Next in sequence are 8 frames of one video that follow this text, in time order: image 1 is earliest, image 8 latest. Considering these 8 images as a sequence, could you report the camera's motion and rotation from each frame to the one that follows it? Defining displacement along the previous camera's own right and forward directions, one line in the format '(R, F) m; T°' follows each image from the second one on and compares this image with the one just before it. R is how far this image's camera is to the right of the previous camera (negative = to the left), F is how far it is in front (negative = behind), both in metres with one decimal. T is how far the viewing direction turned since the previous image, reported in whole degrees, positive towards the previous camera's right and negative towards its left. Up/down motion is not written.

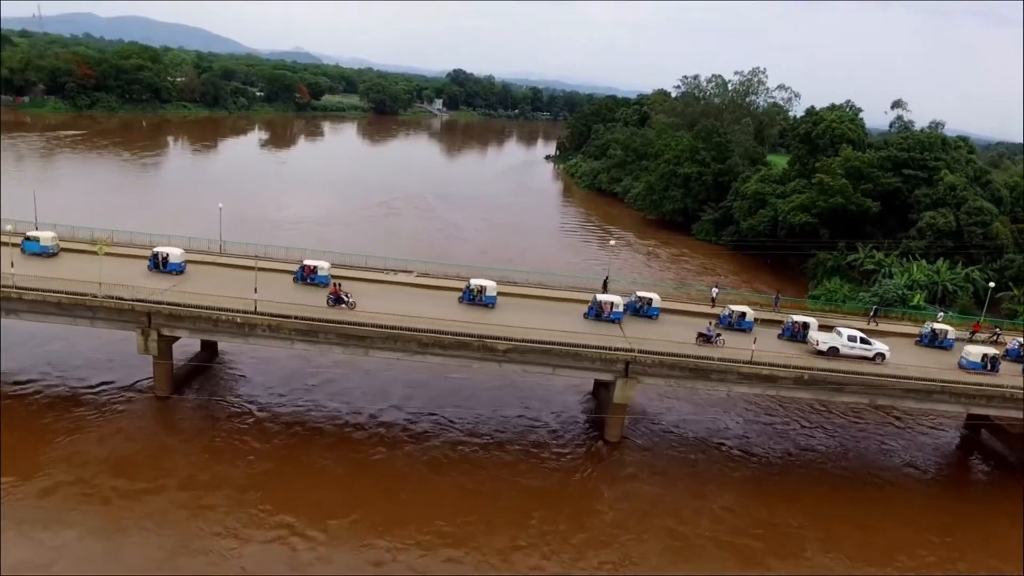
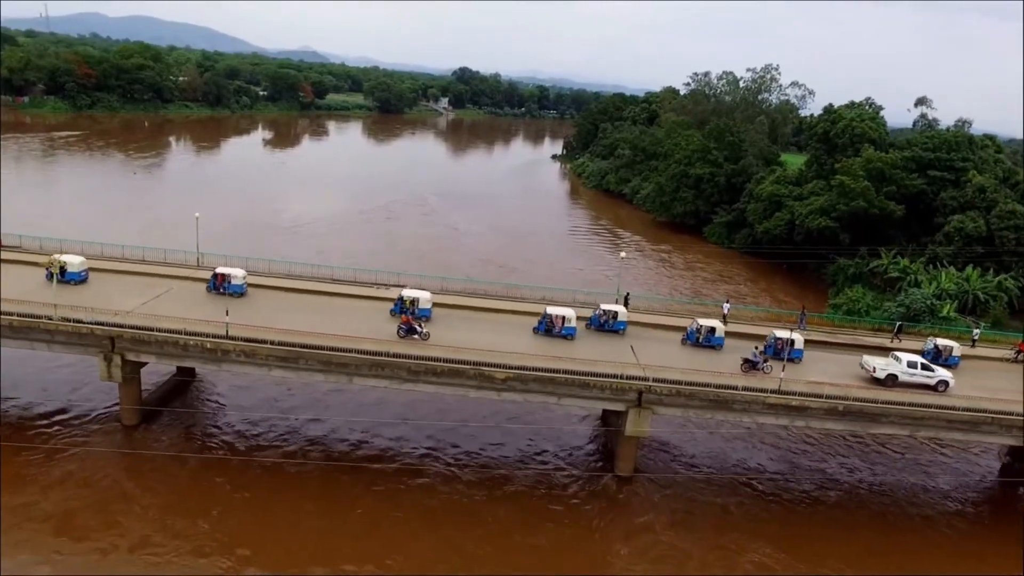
(+0.1, +1.9) m; -1°
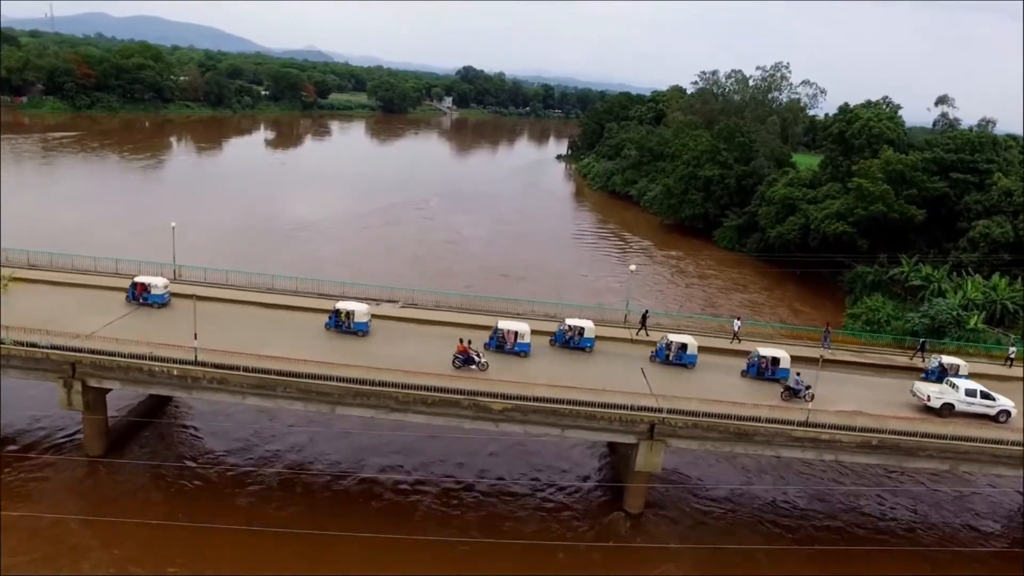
(+0.1, +1.6) m; 0°
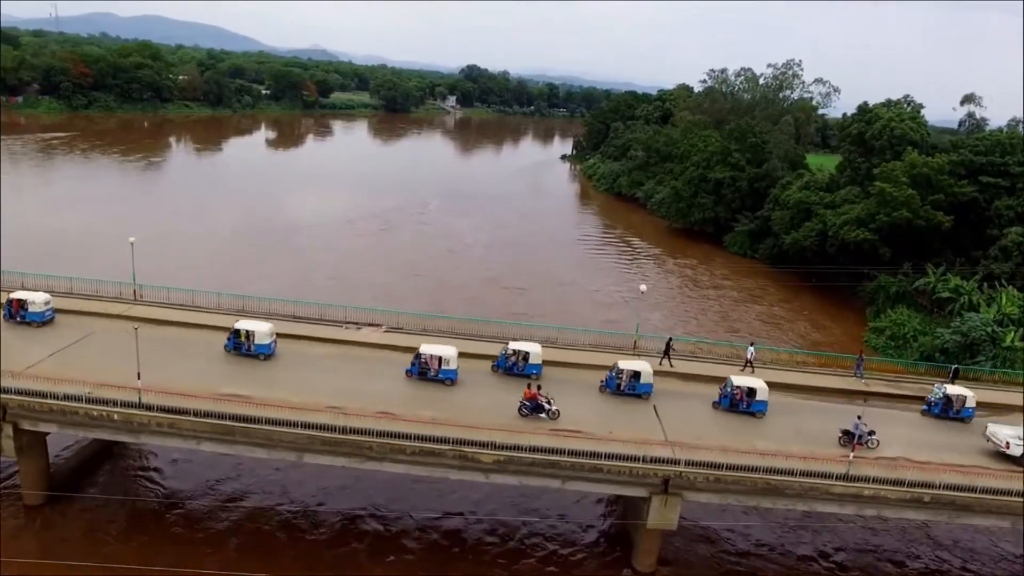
(+0.2, +2.1) m; 0°
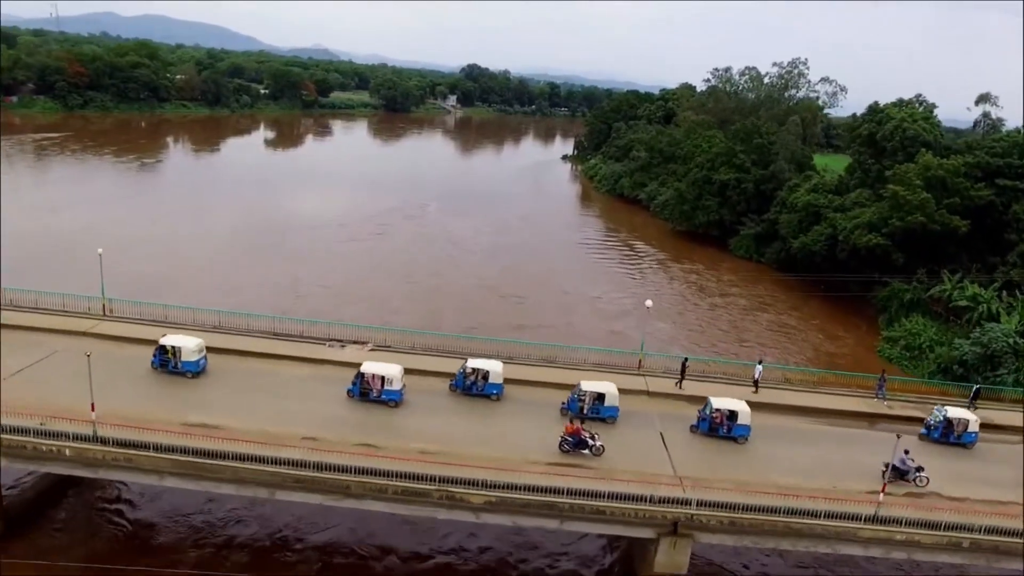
(+0.1, +1.3) m; 0°
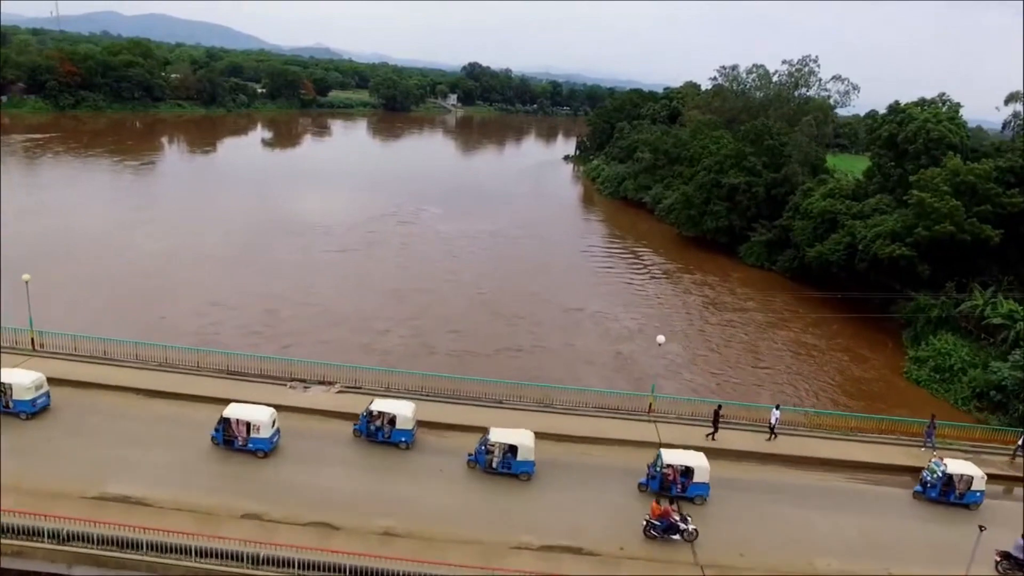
(+0.2, +2.3) m; 0°
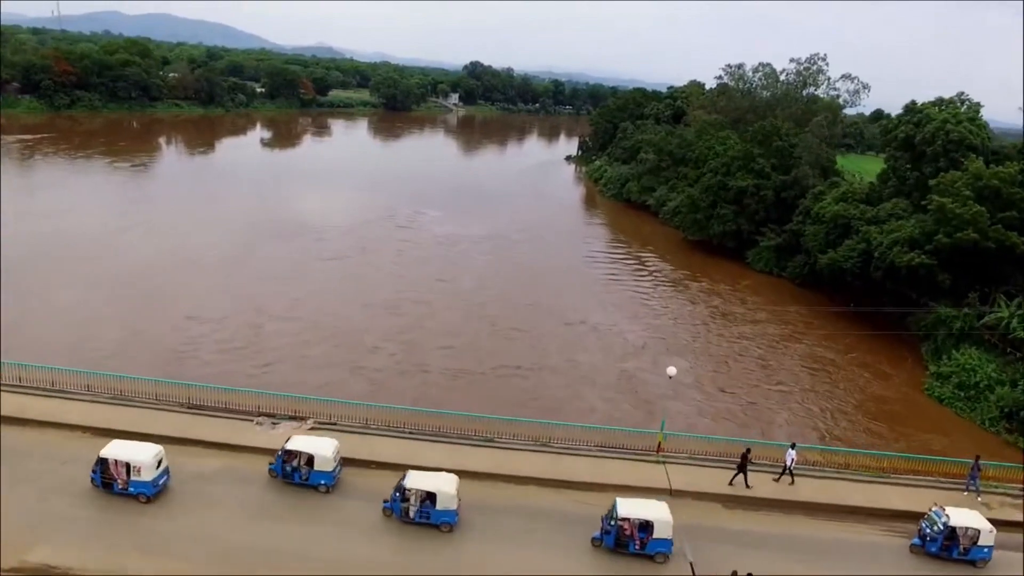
(+0.2, +1.5) m; 0°
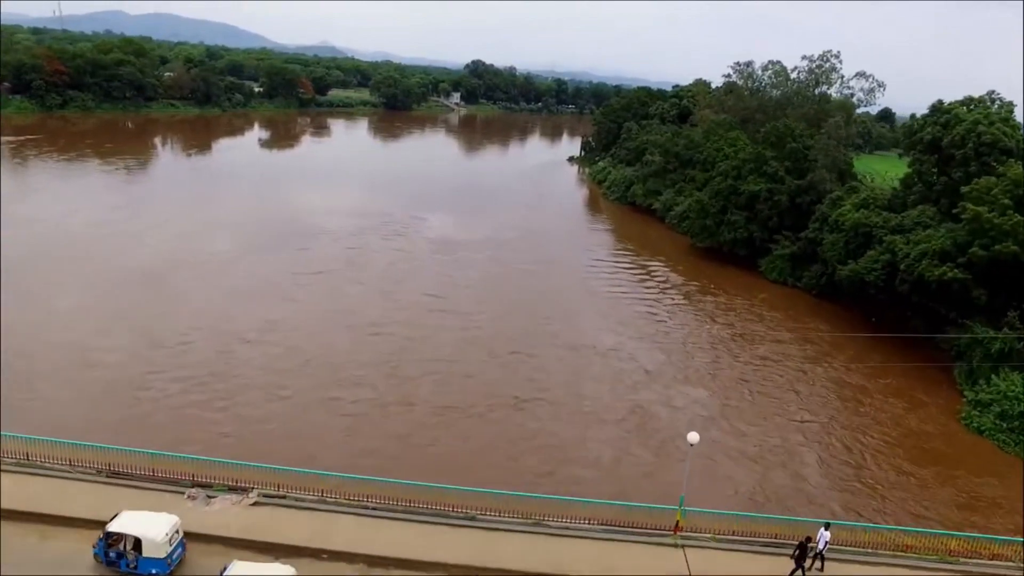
(+0.2, +2.3) m; 0°
